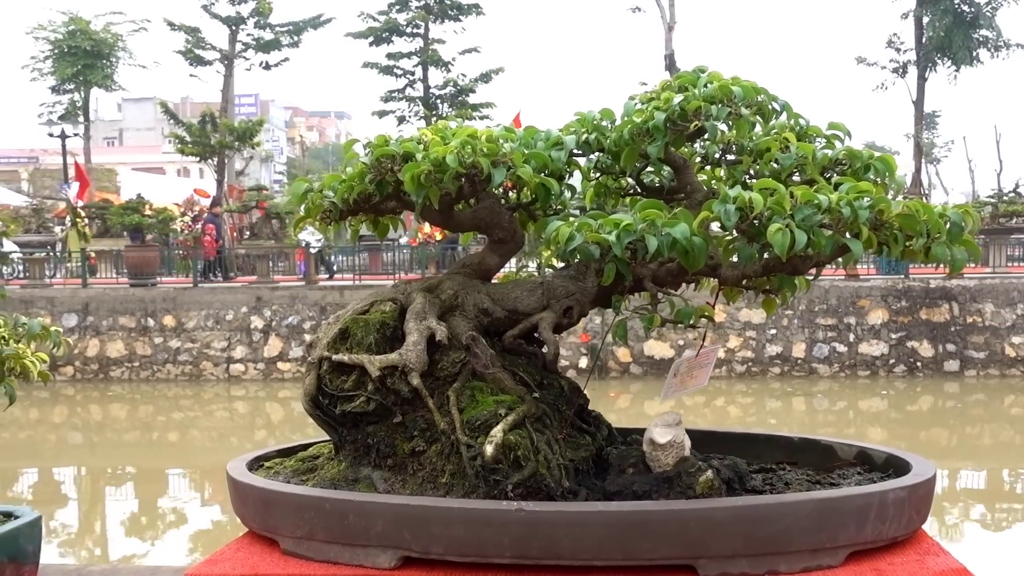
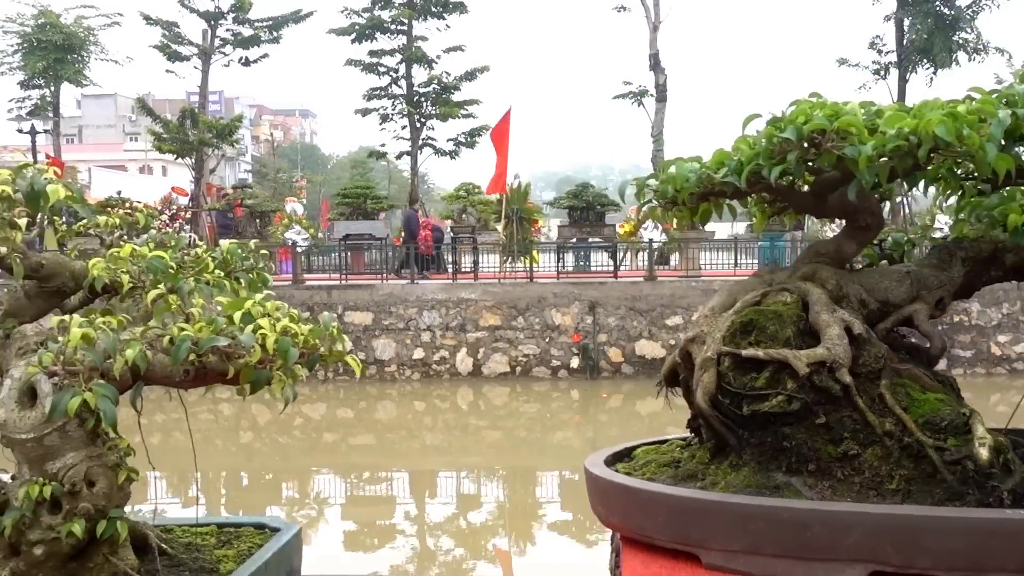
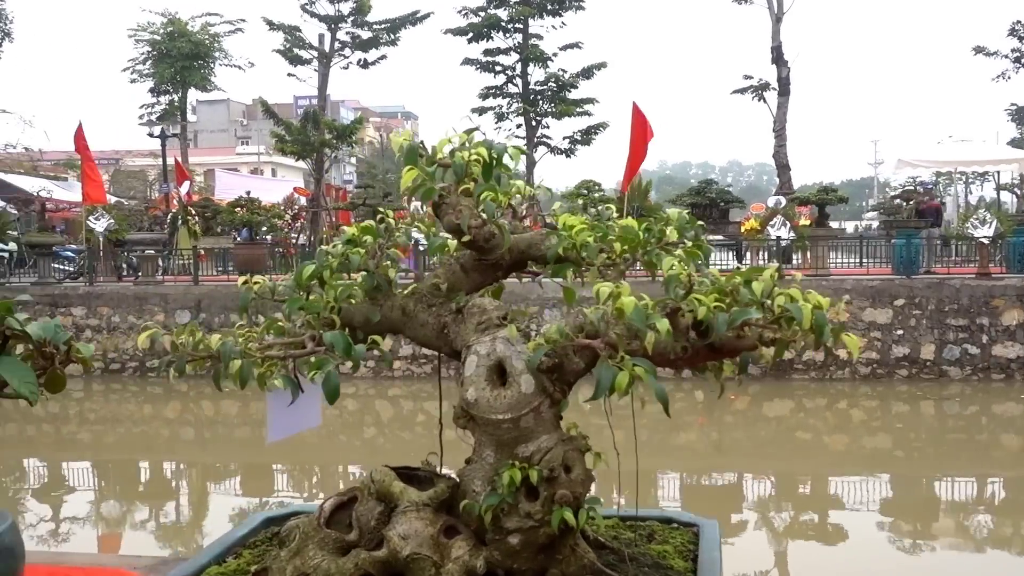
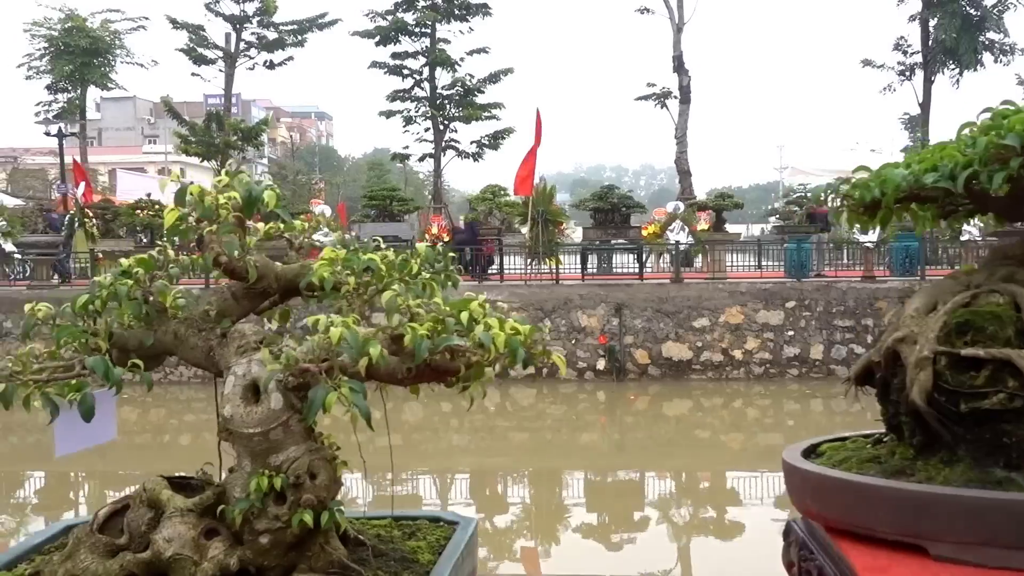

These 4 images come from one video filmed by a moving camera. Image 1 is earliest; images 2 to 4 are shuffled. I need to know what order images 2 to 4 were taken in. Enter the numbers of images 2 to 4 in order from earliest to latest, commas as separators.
2, 4, 3
